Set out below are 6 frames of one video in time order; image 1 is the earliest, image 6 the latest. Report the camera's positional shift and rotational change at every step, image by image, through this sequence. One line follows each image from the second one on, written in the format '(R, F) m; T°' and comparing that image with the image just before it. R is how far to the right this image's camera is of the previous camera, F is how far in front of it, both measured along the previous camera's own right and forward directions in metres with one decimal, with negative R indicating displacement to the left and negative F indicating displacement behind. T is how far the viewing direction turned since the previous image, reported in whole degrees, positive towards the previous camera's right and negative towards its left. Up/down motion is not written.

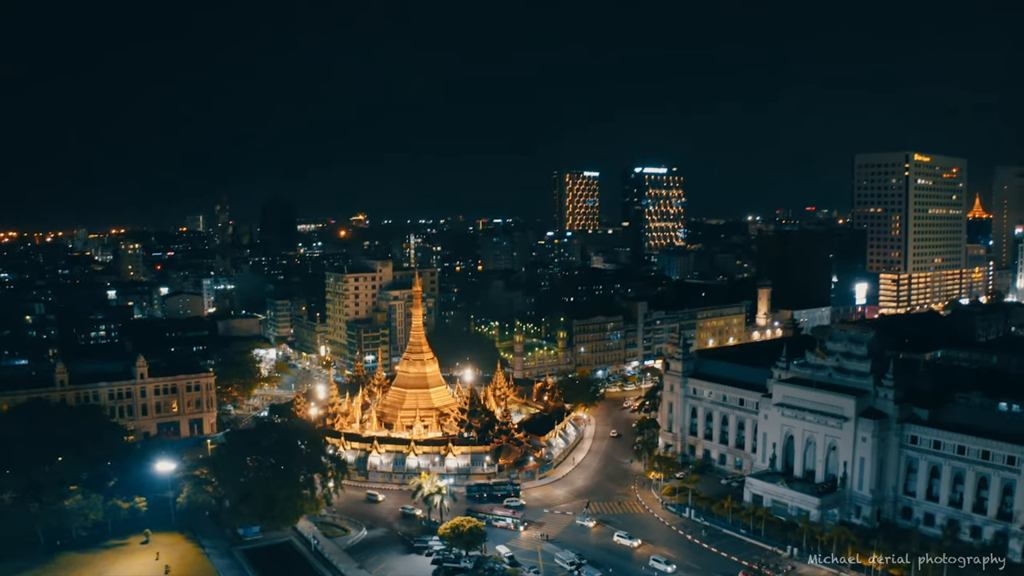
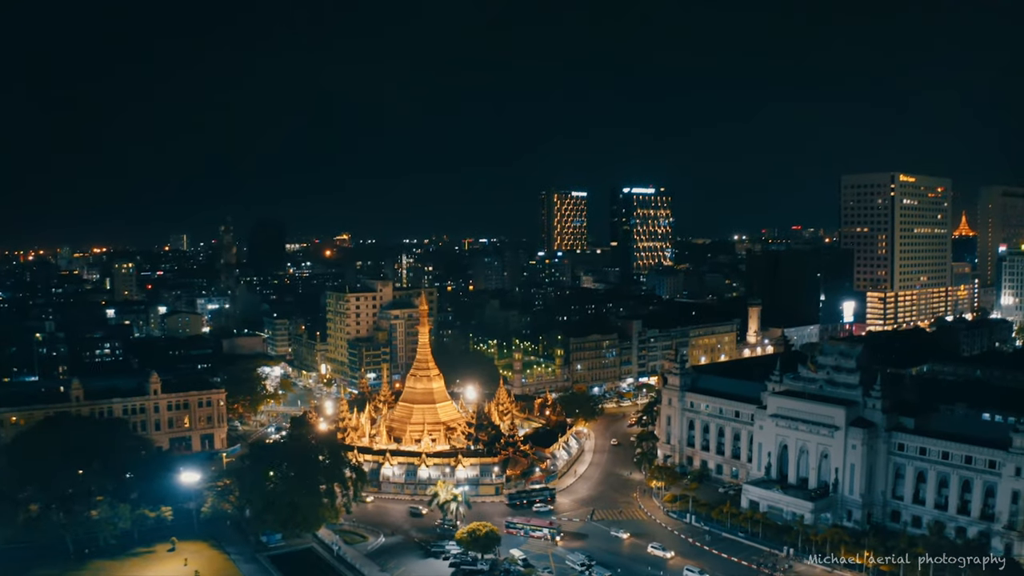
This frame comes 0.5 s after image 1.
(-0.9, -2.0) m; +1°
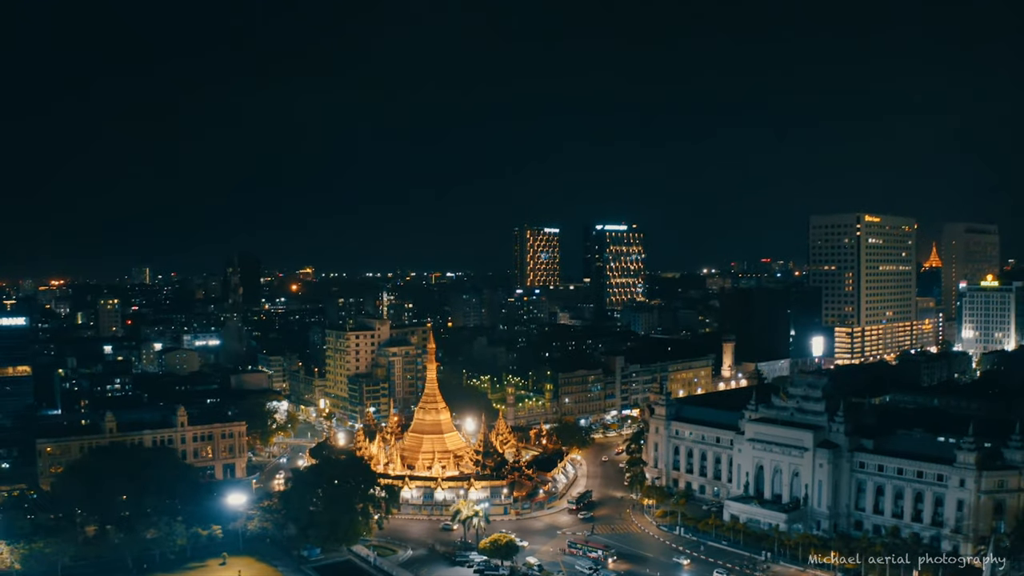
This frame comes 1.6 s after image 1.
(-1.9, -5.4) m; +2°
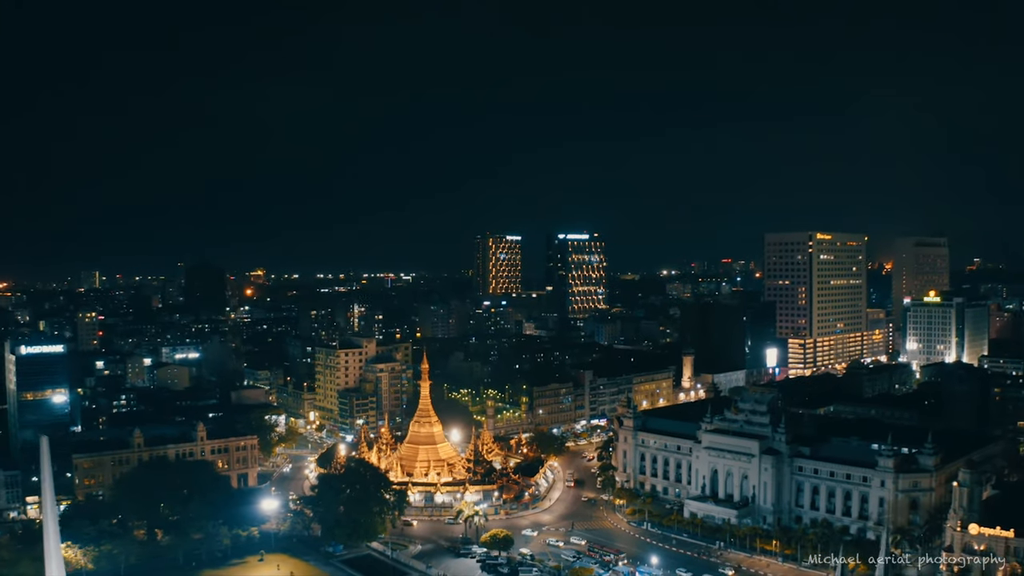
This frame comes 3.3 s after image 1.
(-1.8, -7.5) m; +3°
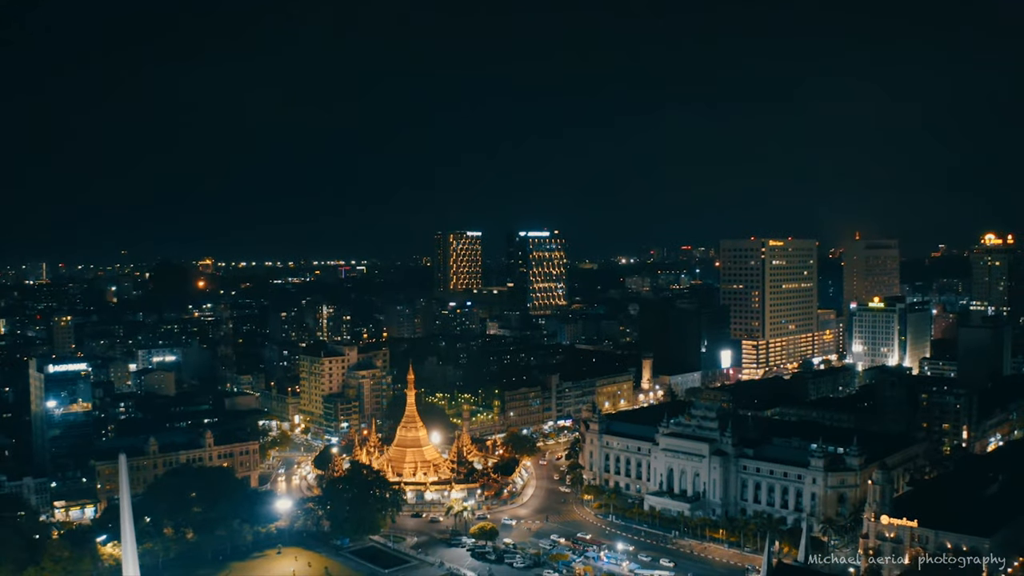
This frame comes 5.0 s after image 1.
(-1.6, -7.4) m; +3°
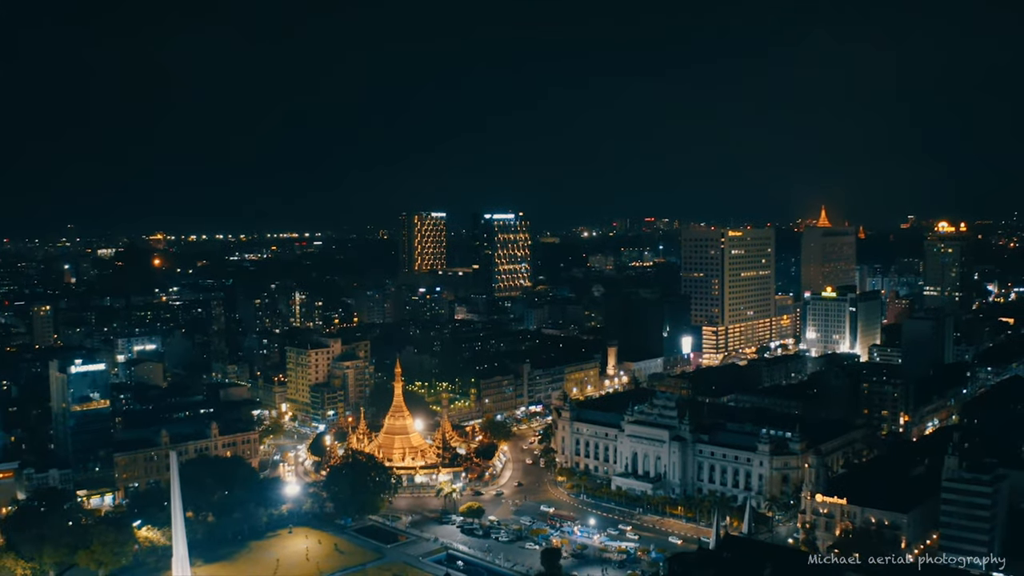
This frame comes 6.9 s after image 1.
(-1.4, -6.9) m; +2°
